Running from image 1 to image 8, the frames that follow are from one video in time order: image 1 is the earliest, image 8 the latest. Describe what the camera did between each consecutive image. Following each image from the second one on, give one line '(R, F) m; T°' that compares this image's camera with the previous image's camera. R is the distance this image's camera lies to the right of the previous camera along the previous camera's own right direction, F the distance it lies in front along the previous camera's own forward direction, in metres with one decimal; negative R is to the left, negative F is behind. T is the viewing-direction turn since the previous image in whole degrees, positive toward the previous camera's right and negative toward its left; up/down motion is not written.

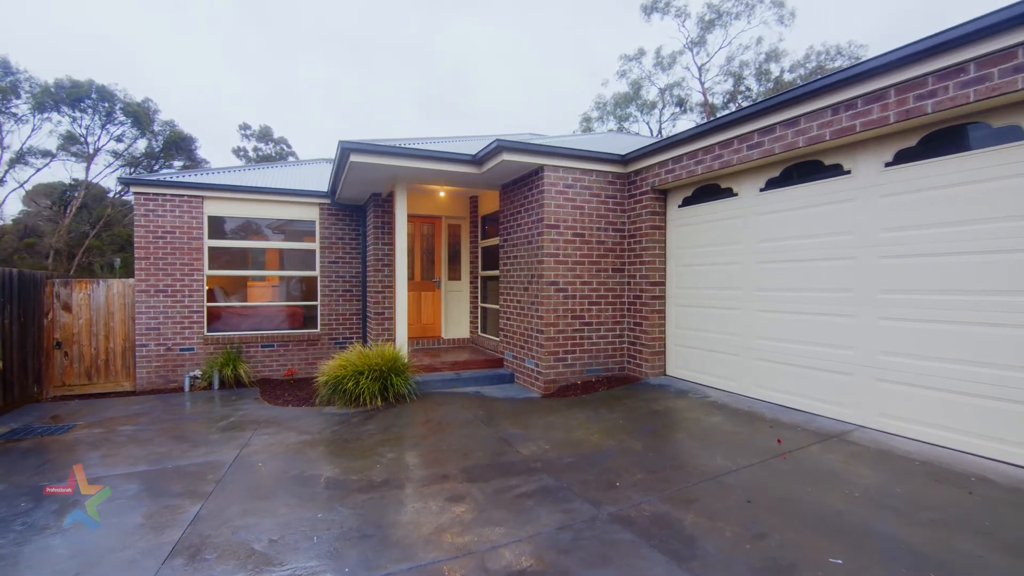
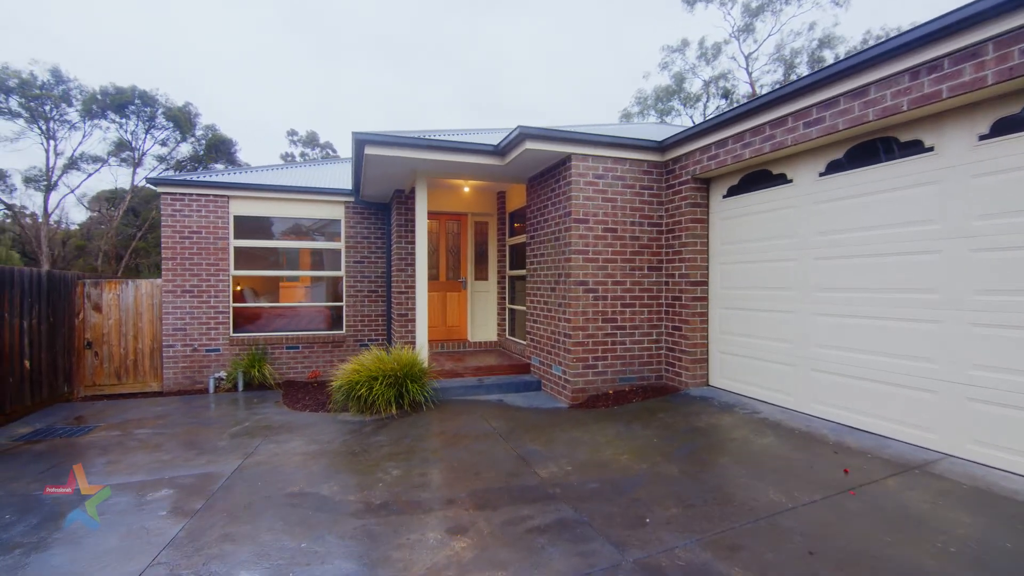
(+0.1, +0.4) m; -4°
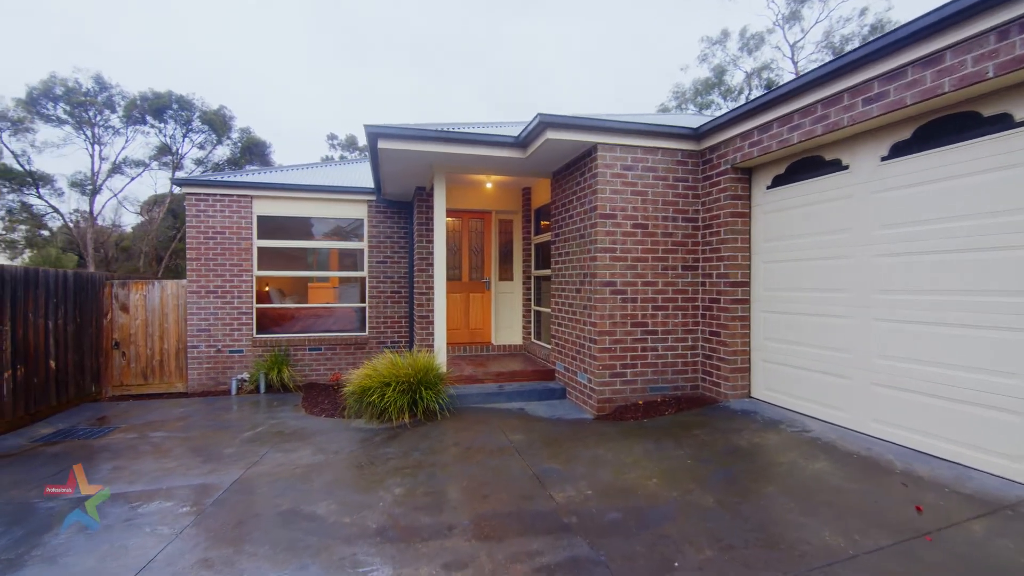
(+0.1, +0.3) m; -4°
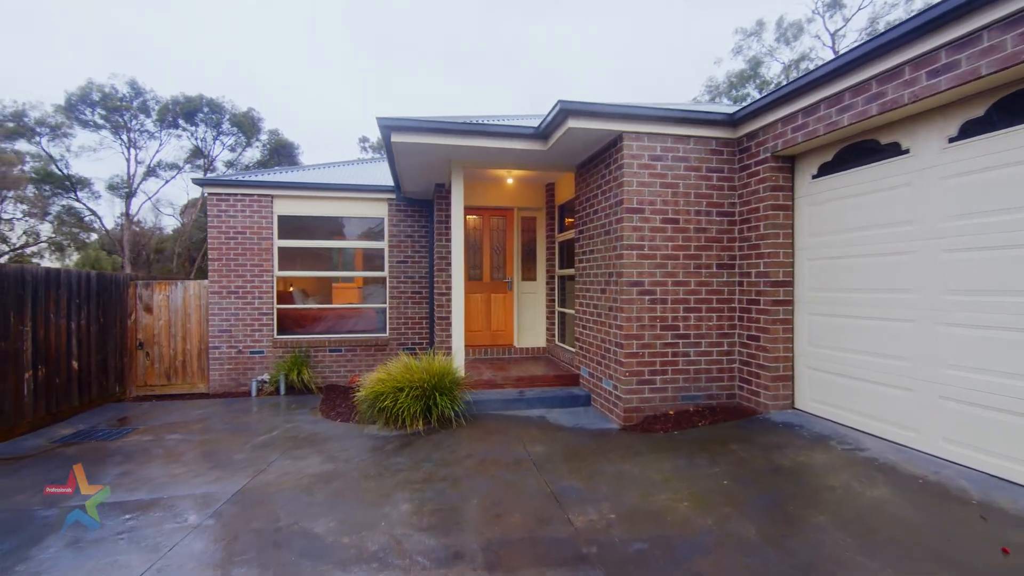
(+0.1, +0.3) m; -3°
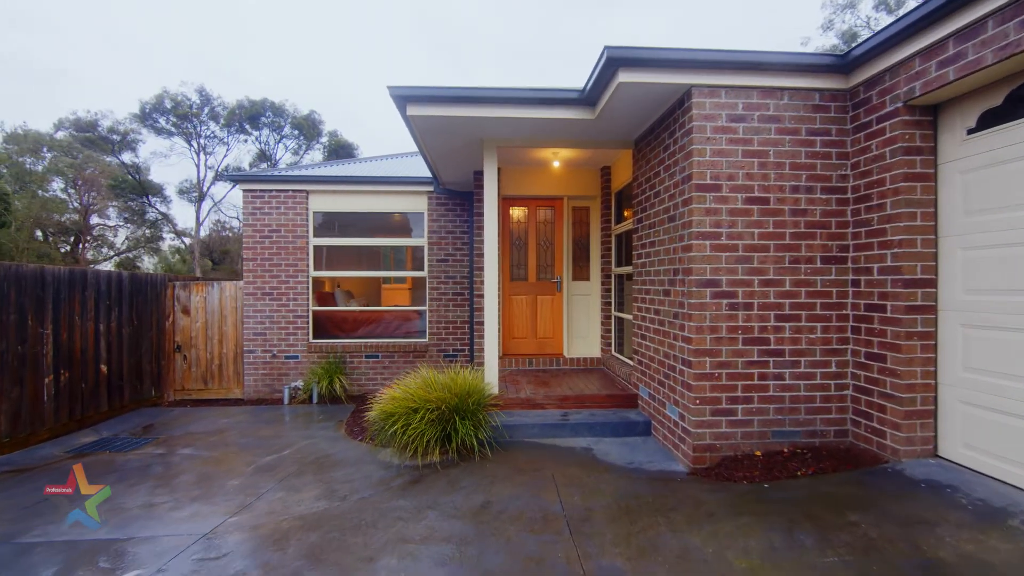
(+0.2, +0.8) m; -8°
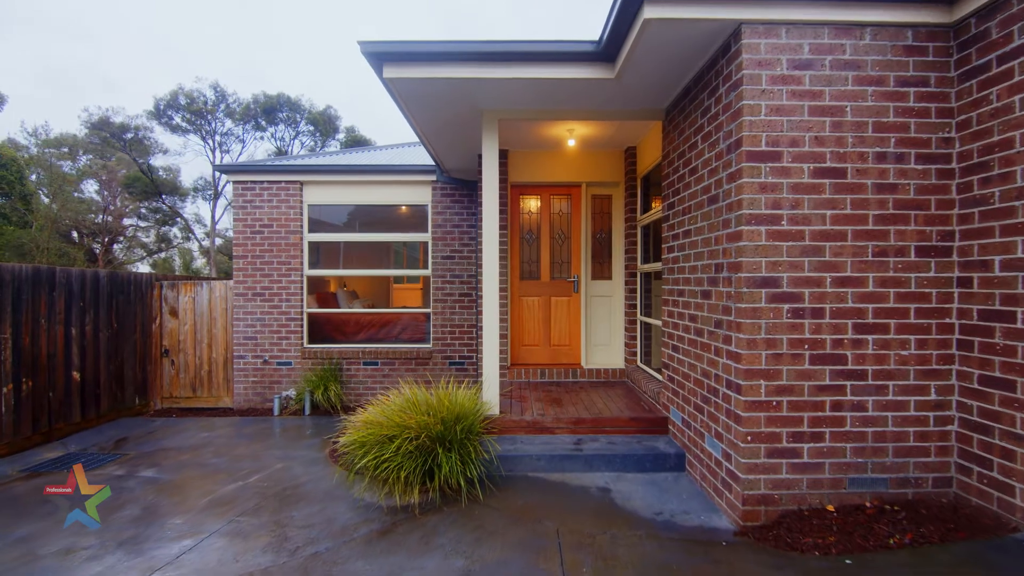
(+0.2, +0.7) m; -3°
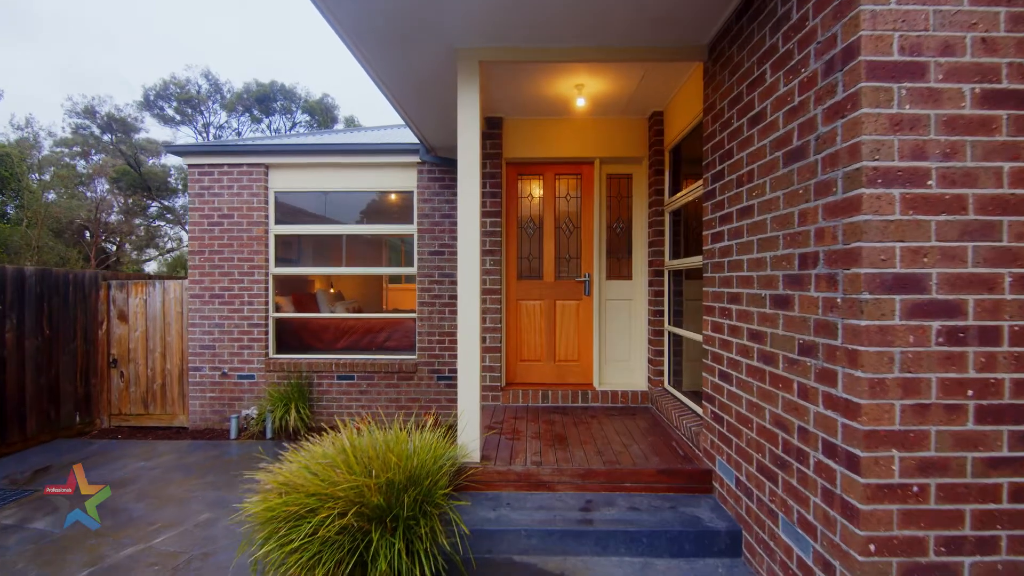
(+0.1, +0.9) m; -2°
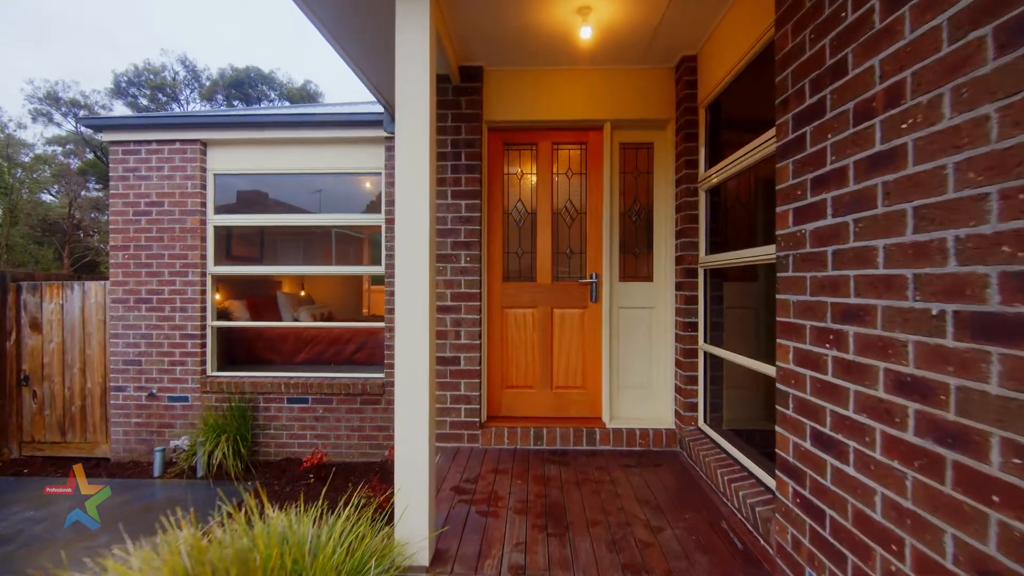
(+0.1, +0.9) m; 0°
